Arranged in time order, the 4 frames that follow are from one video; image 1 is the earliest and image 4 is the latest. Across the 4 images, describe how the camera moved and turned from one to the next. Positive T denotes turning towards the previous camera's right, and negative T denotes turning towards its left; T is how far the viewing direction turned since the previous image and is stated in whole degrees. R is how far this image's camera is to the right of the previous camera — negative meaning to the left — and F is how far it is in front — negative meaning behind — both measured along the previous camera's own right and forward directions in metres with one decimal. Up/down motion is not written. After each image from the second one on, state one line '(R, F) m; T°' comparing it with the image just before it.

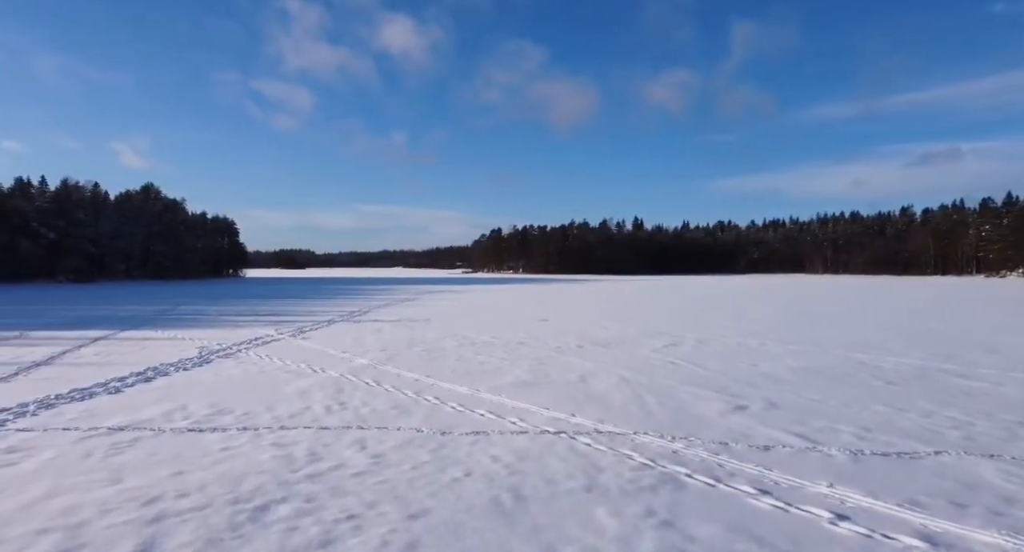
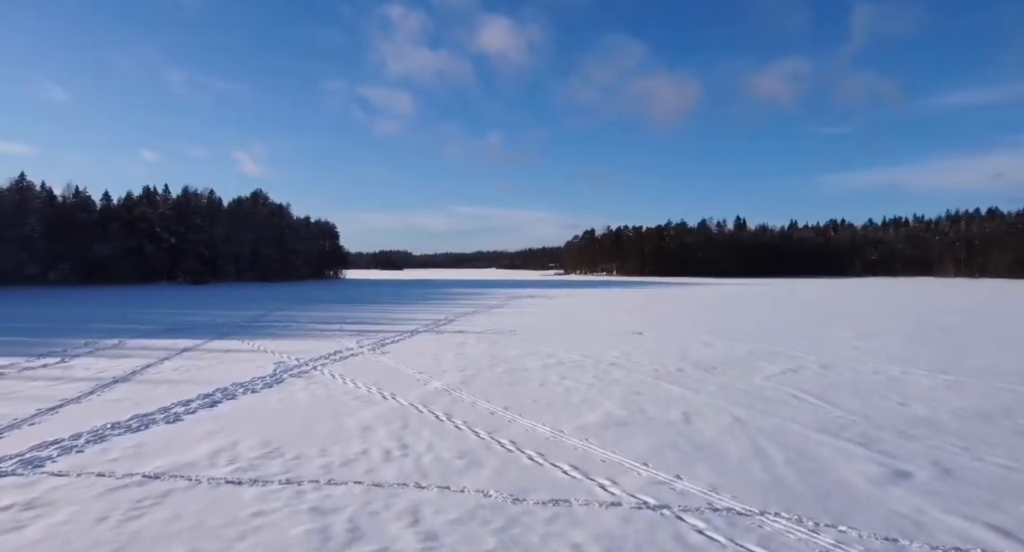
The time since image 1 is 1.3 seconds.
(0.0, +1.1) m; -10°
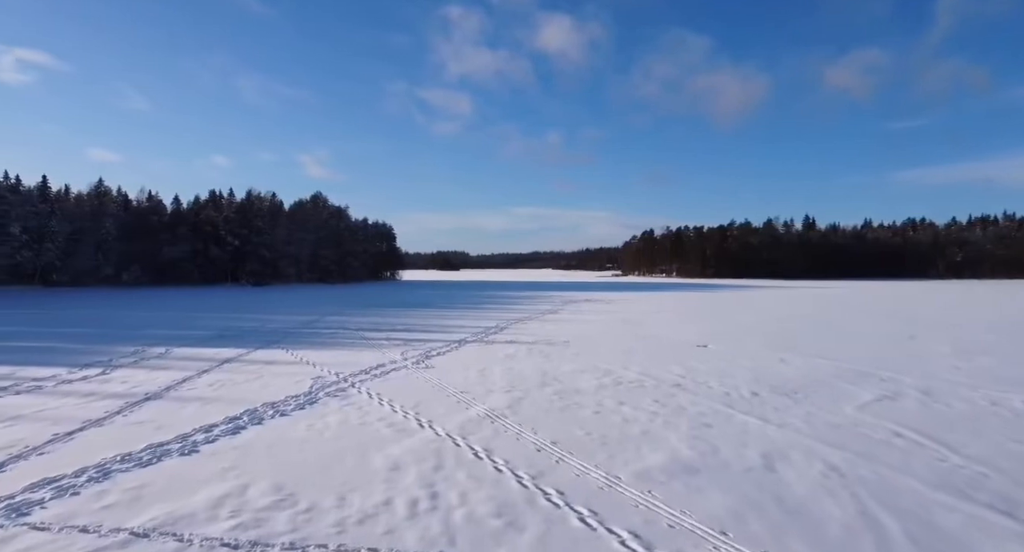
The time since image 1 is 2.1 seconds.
(+0.1, +0.9) m; -6°
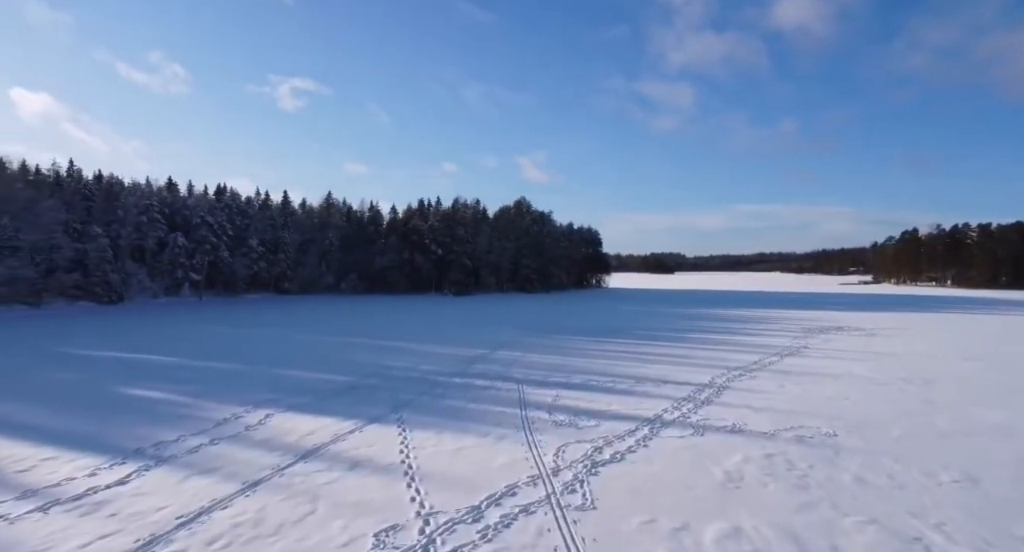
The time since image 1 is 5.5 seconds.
(-0.1, +4.7) m; -24°
